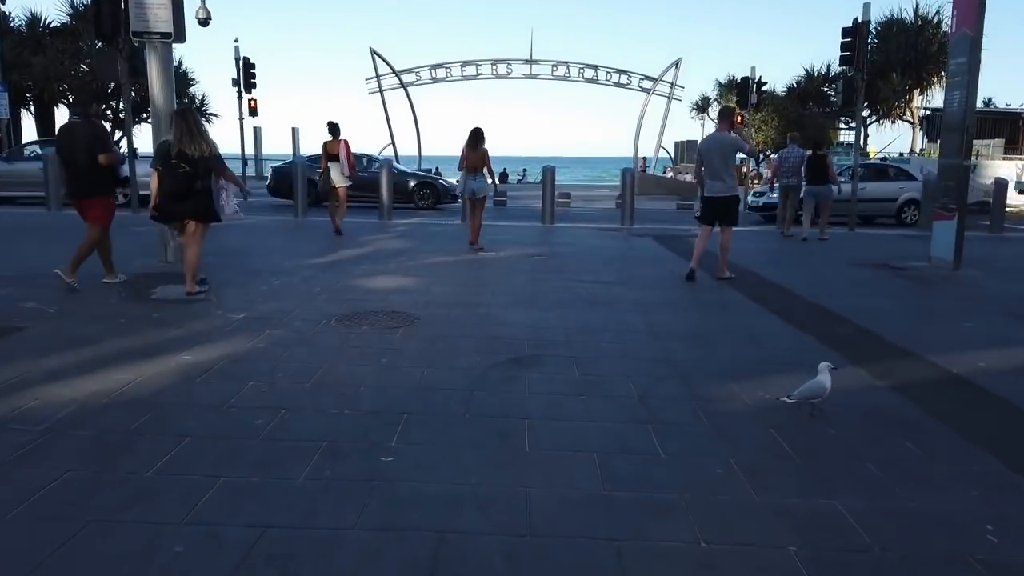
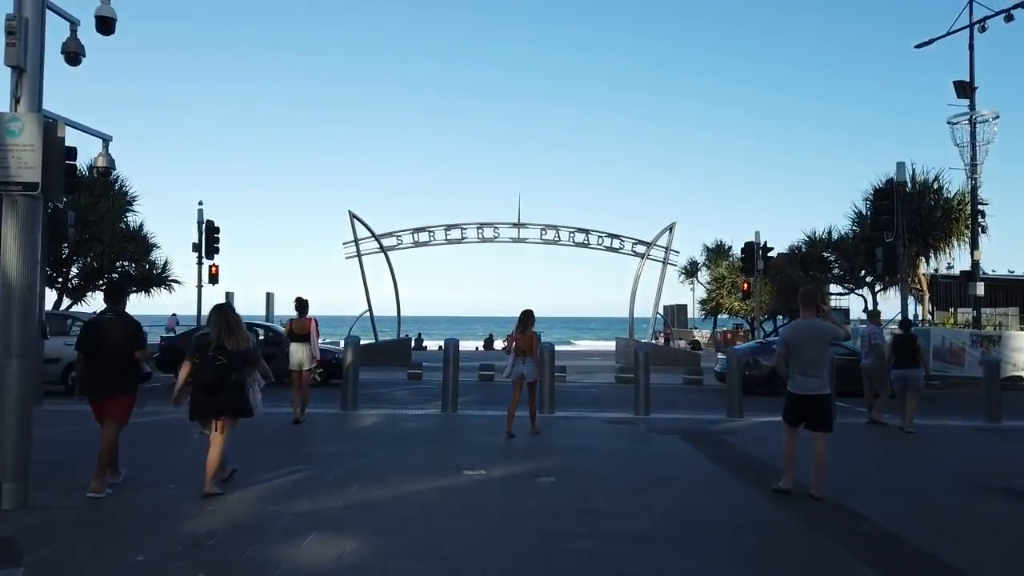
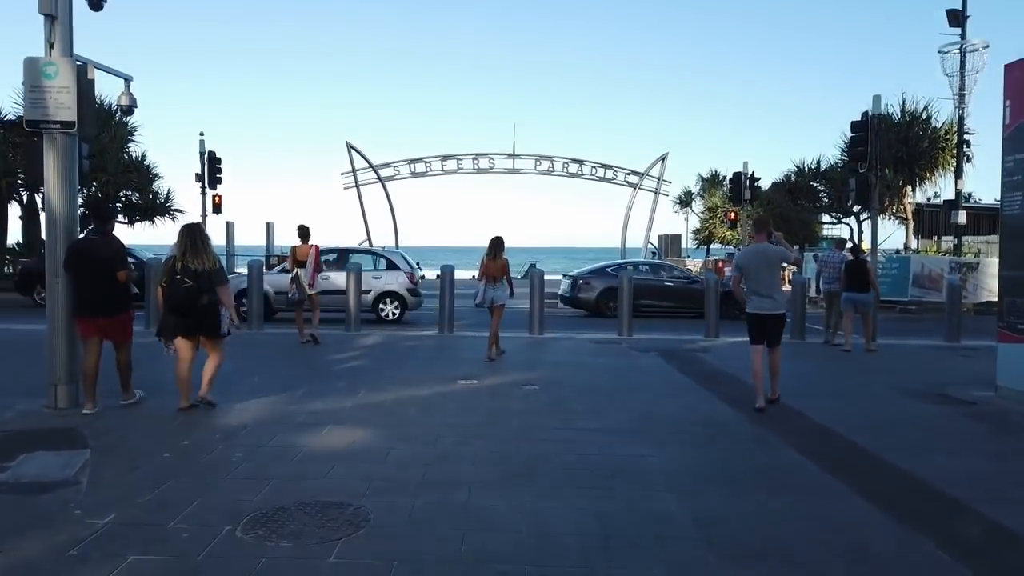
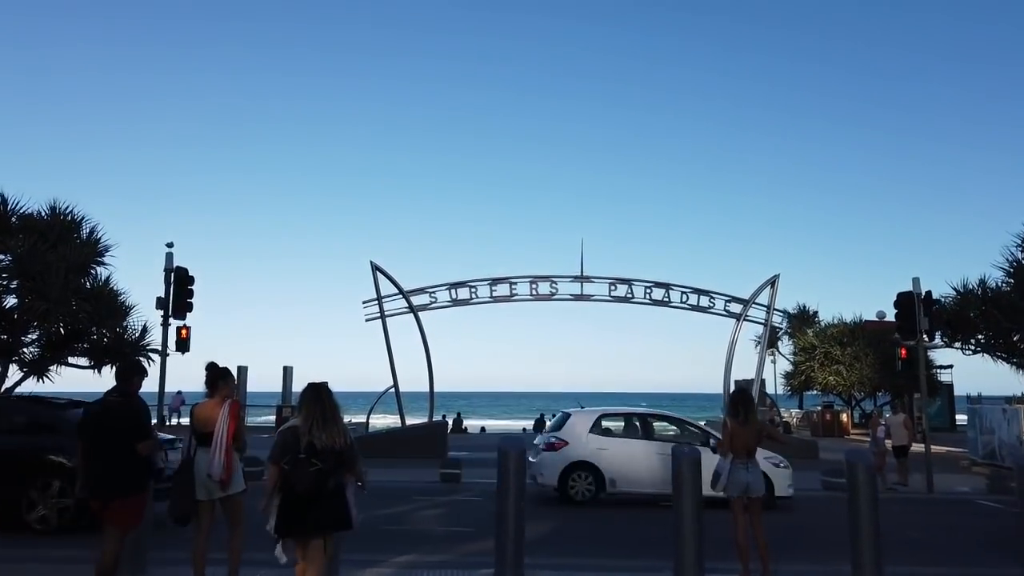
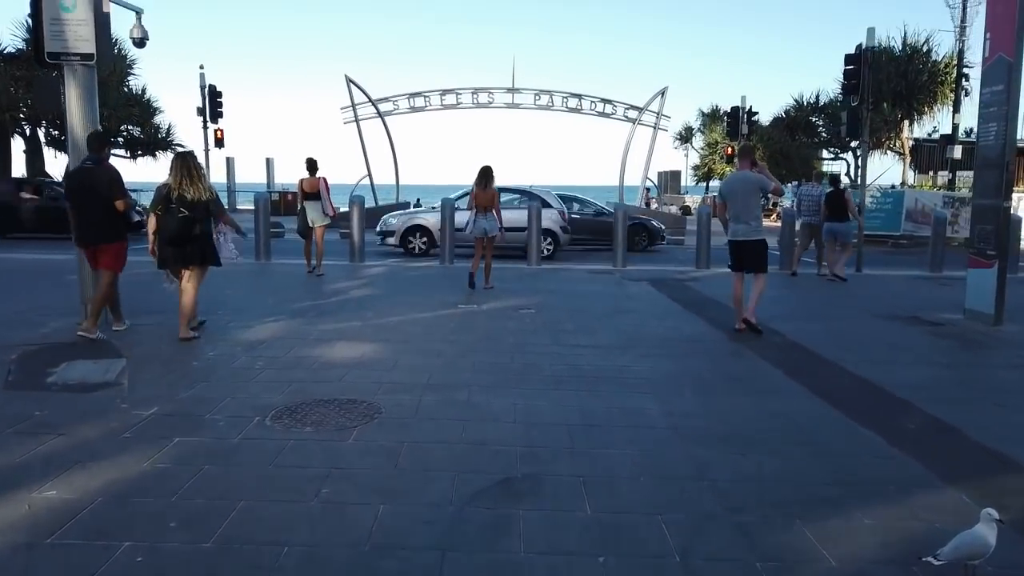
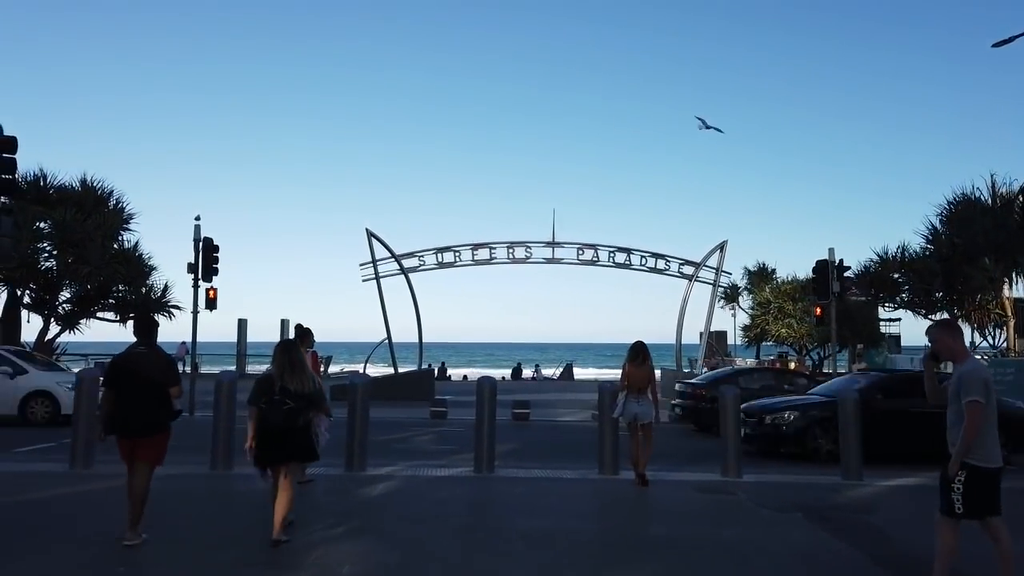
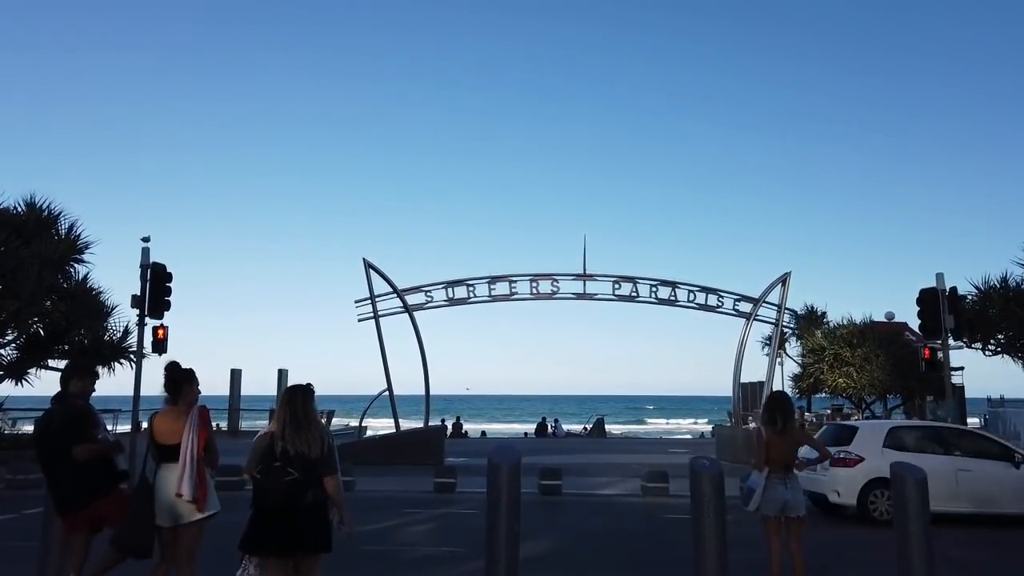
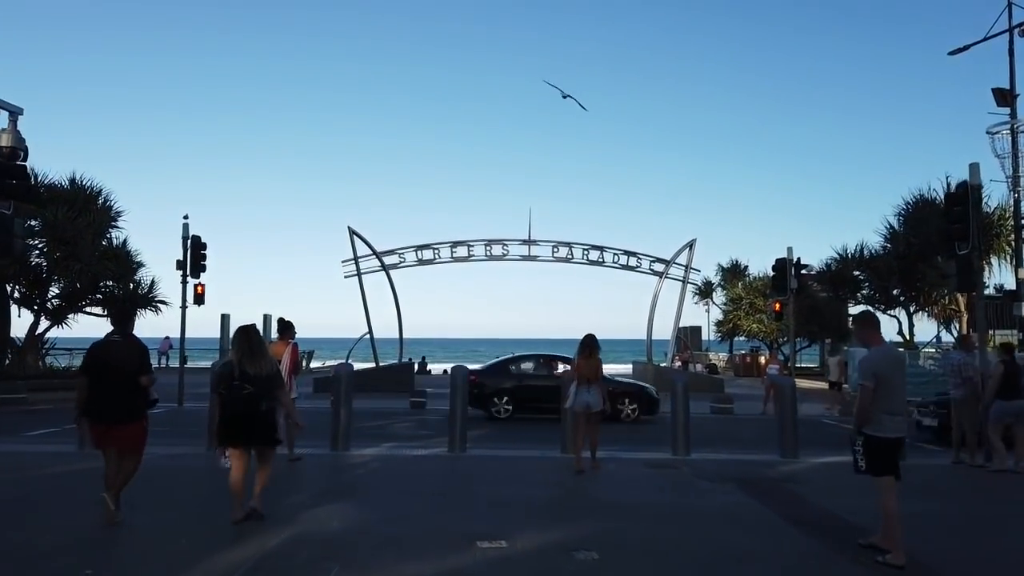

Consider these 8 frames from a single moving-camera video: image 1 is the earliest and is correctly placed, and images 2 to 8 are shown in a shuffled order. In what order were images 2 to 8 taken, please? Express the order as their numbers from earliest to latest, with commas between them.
5, 3, 2, 8, 6, 4, 7
